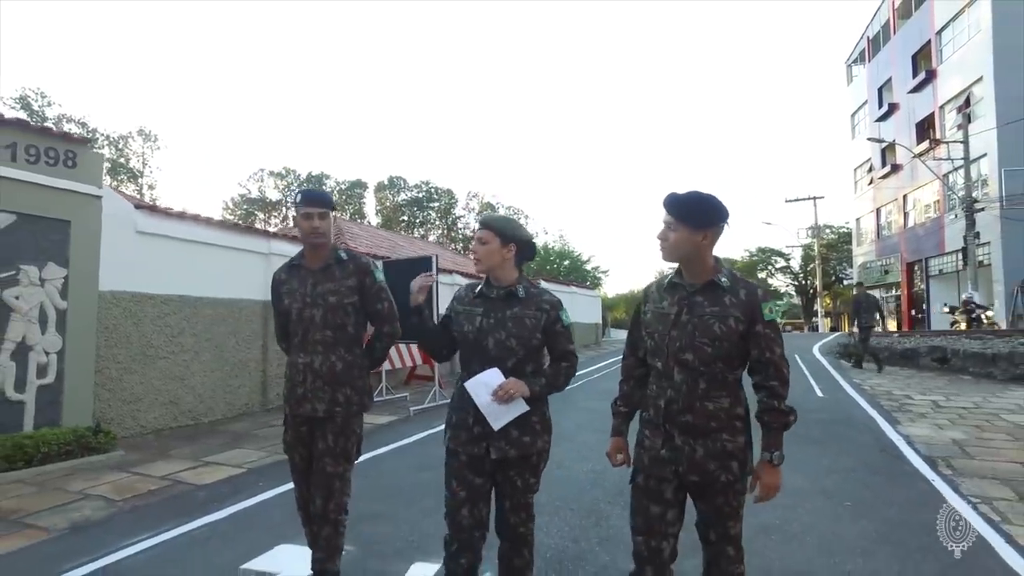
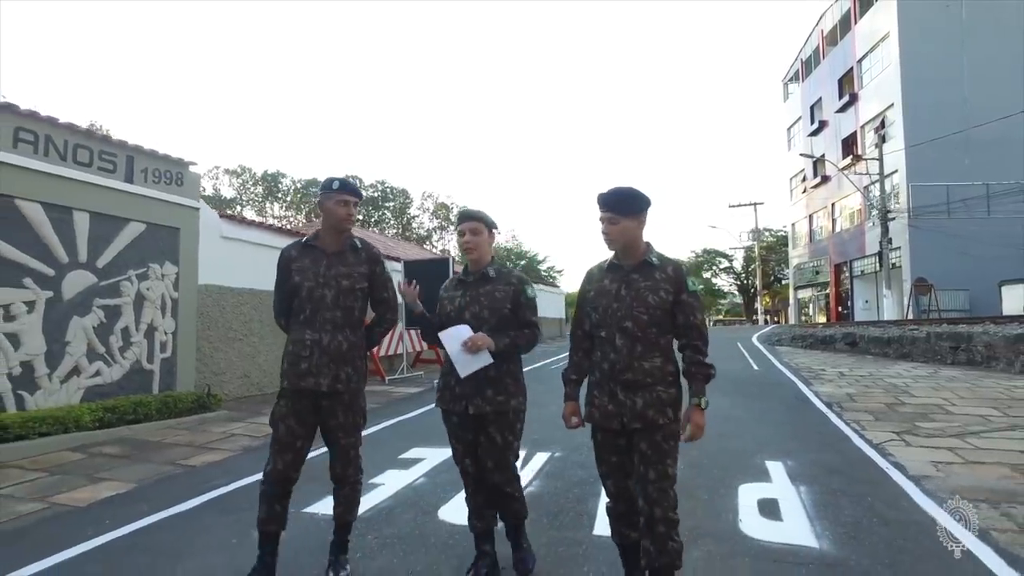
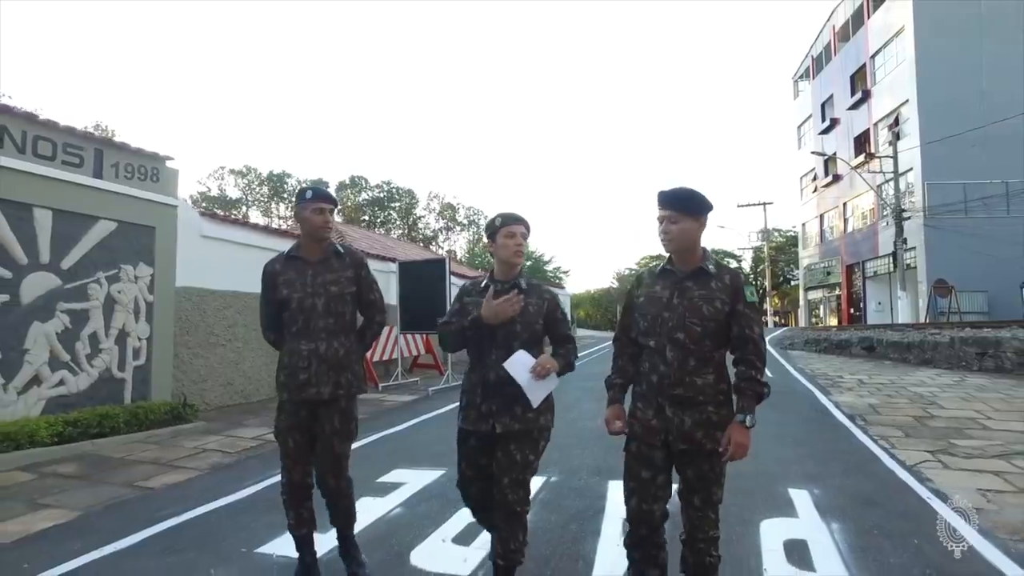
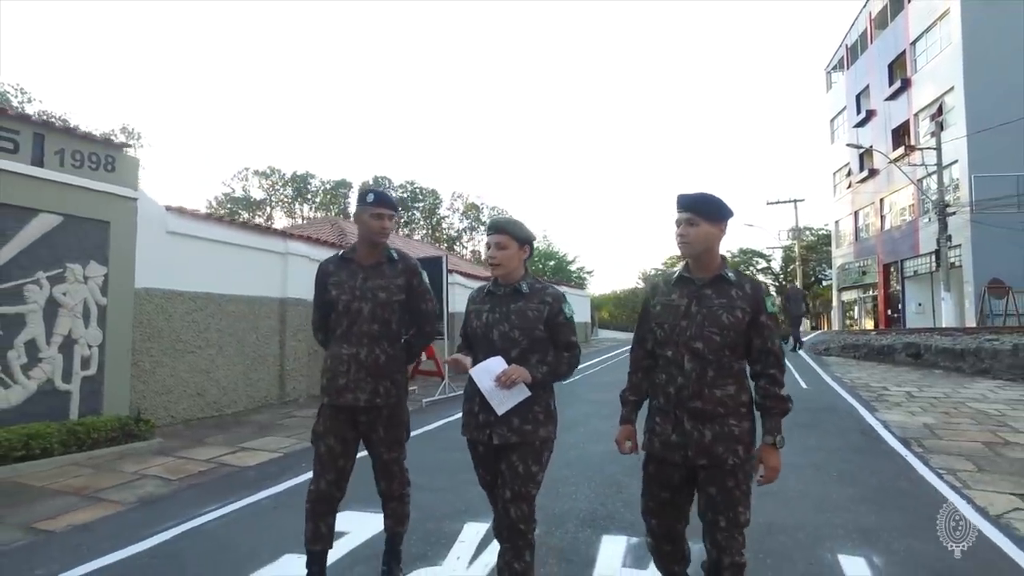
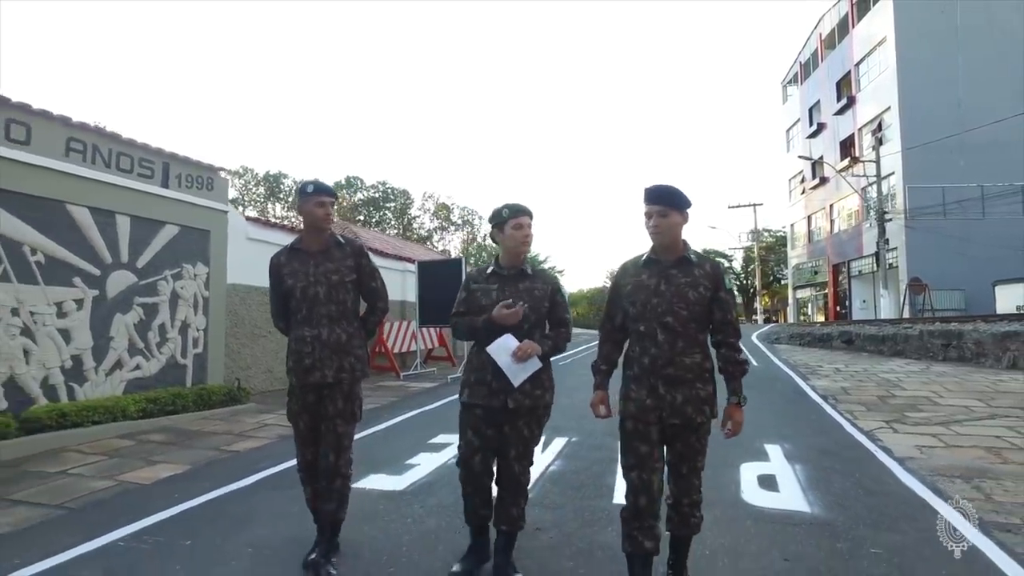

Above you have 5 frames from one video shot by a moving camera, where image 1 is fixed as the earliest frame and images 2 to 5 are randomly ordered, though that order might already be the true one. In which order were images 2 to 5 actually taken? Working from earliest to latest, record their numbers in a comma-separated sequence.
4, 3, 2, 5
